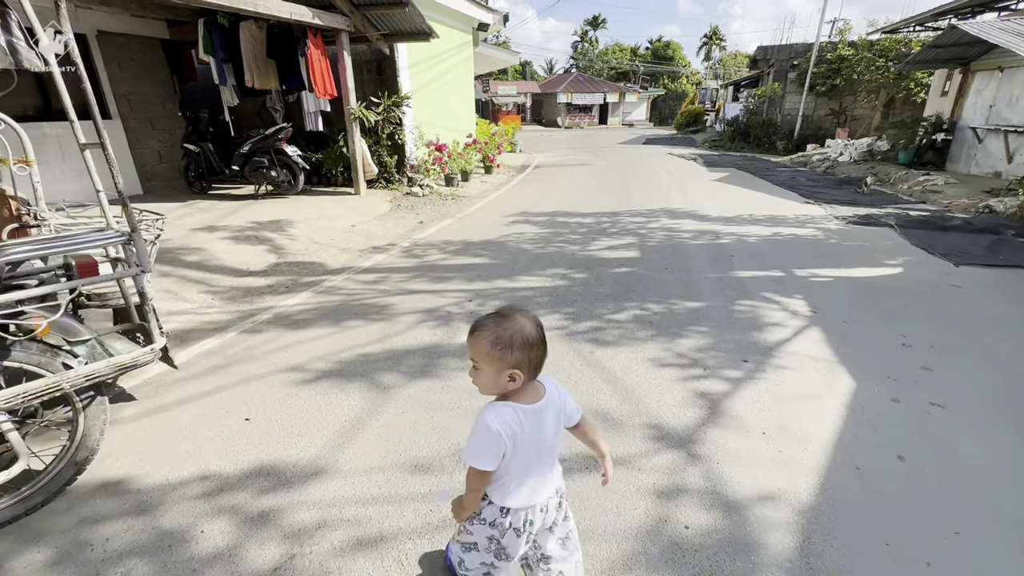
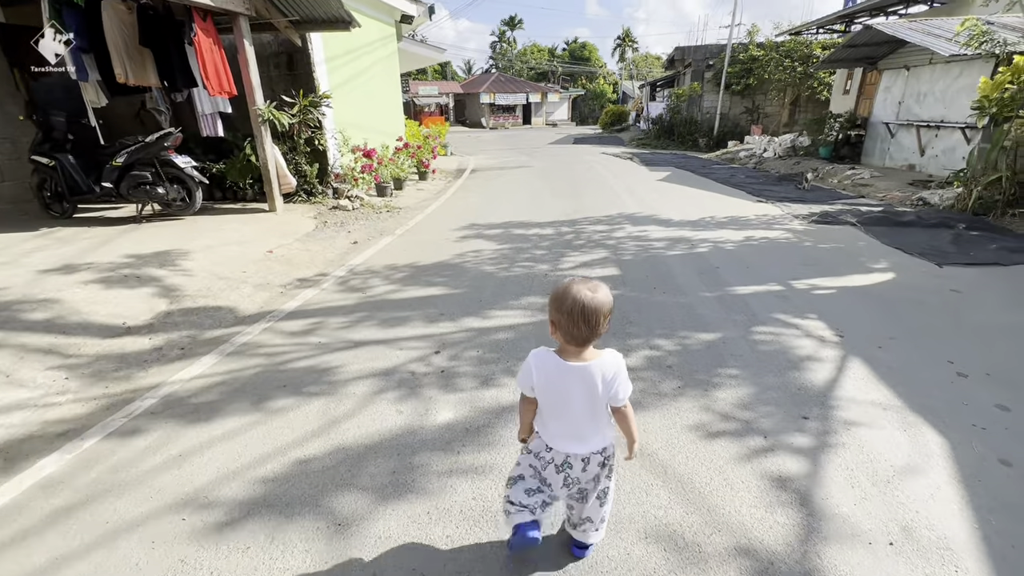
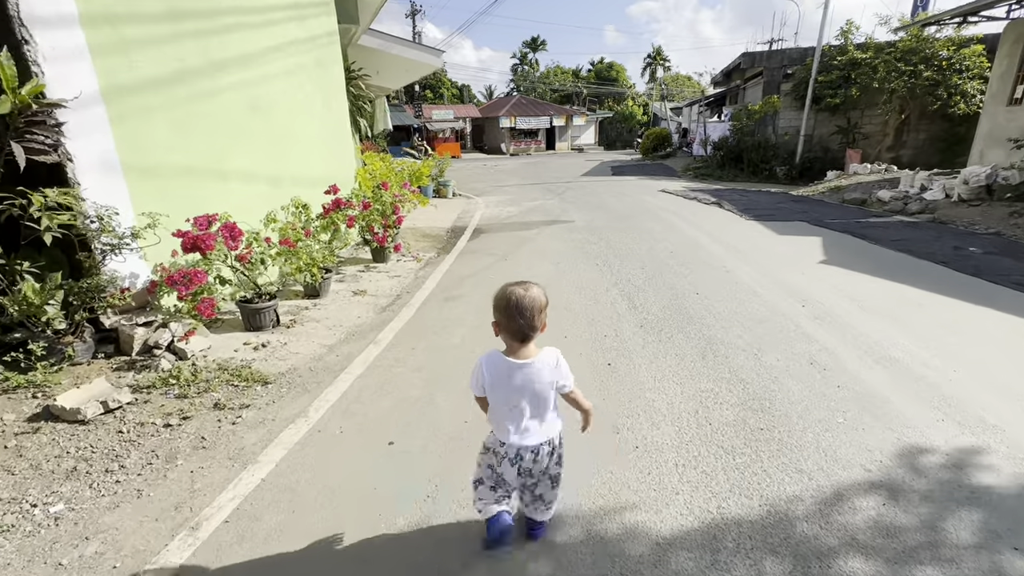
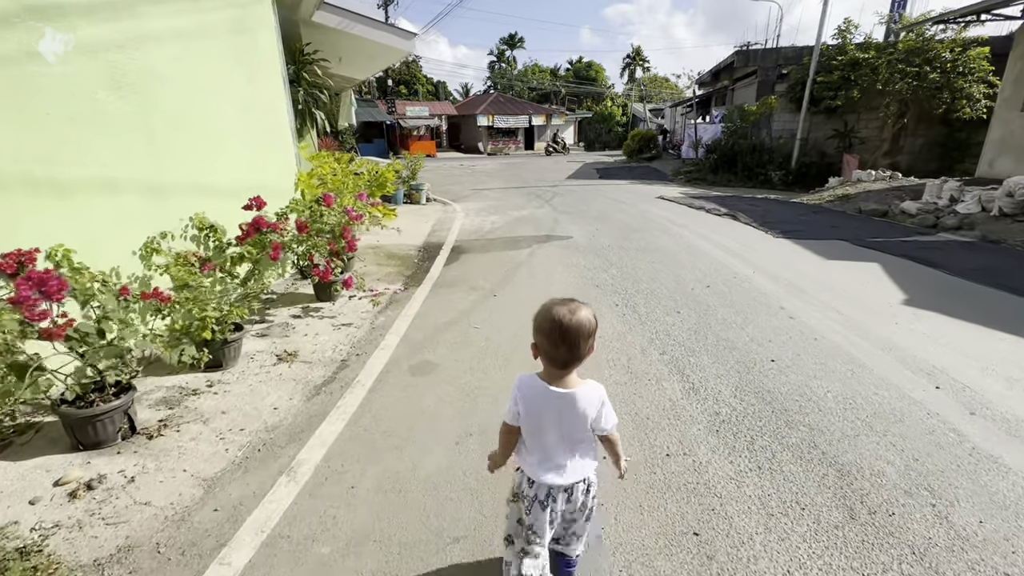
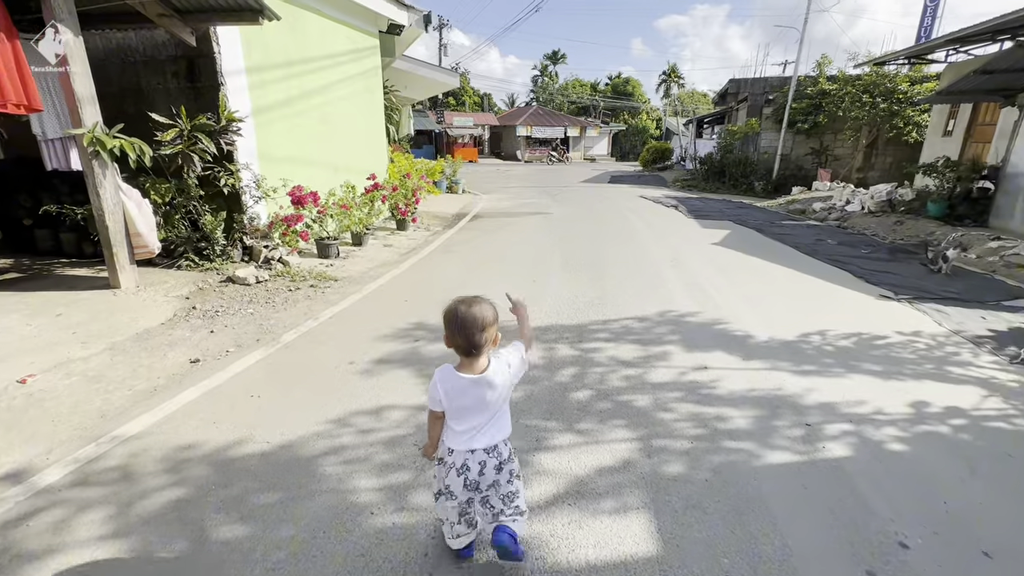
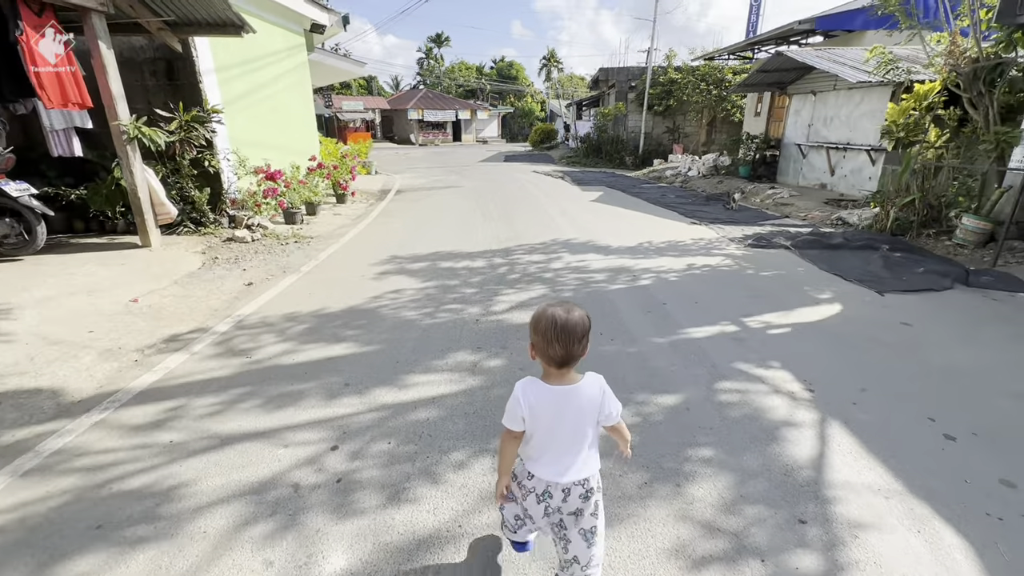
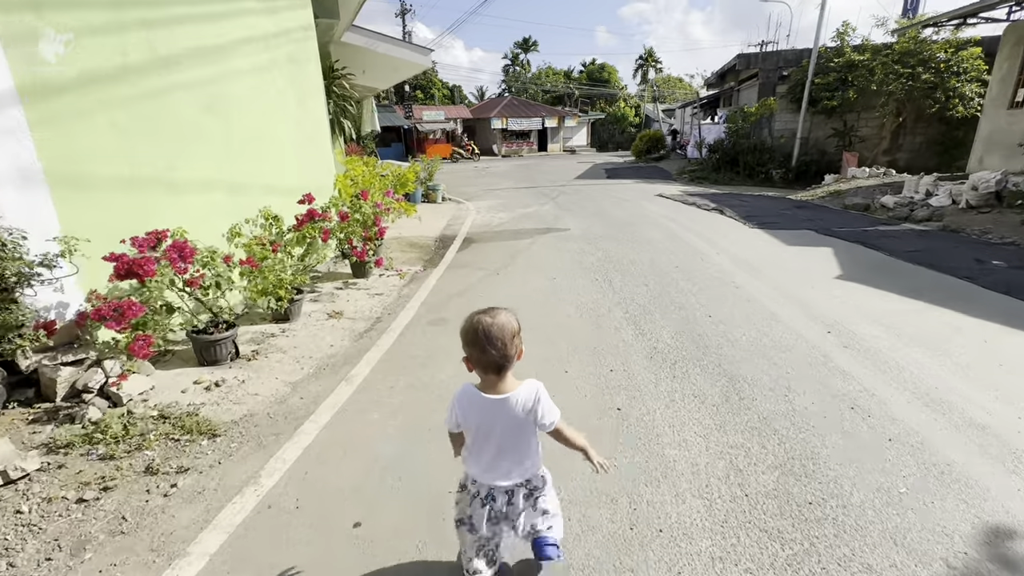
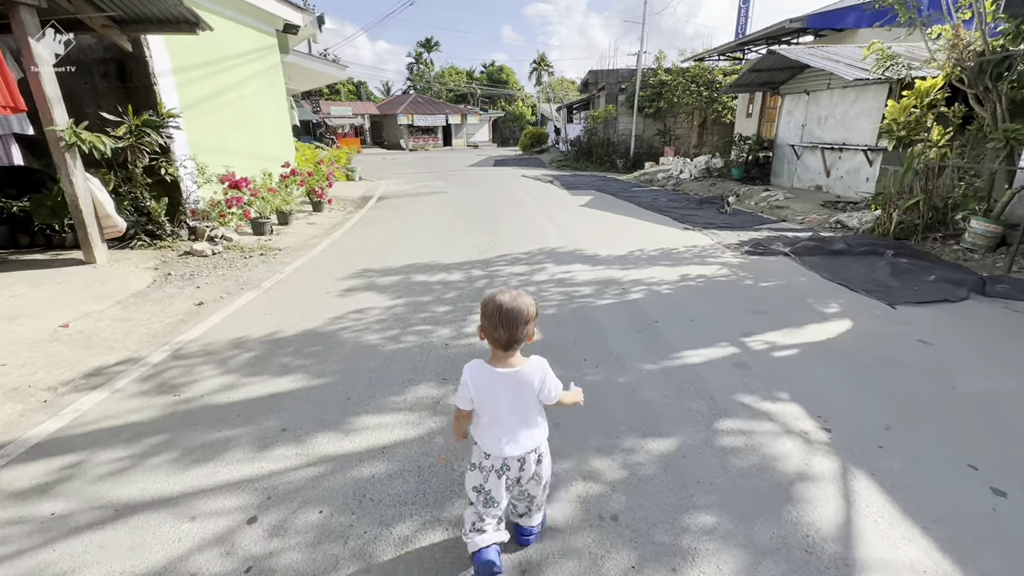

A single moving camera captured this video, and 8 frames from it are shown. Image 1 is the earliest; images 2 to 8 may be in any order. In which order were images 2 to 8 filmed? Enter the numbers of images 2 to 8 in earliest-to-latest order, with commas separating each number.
2, 6, 8, 5, 3, 7, 4
